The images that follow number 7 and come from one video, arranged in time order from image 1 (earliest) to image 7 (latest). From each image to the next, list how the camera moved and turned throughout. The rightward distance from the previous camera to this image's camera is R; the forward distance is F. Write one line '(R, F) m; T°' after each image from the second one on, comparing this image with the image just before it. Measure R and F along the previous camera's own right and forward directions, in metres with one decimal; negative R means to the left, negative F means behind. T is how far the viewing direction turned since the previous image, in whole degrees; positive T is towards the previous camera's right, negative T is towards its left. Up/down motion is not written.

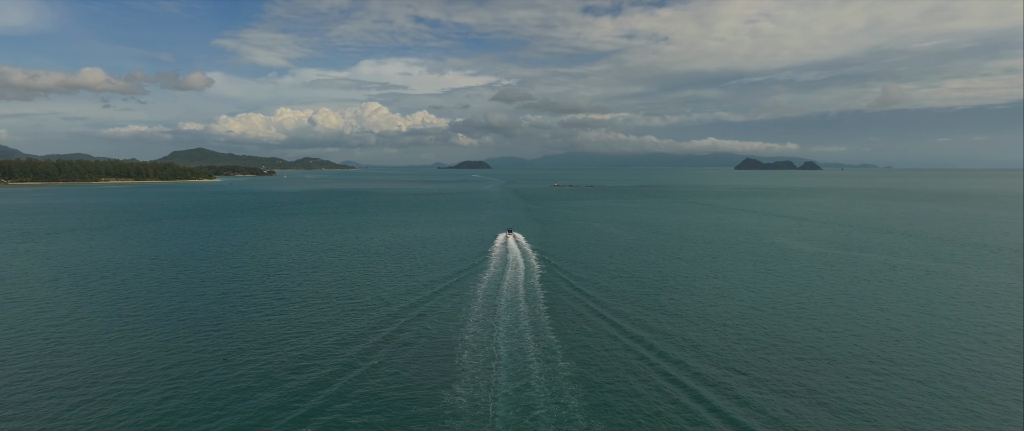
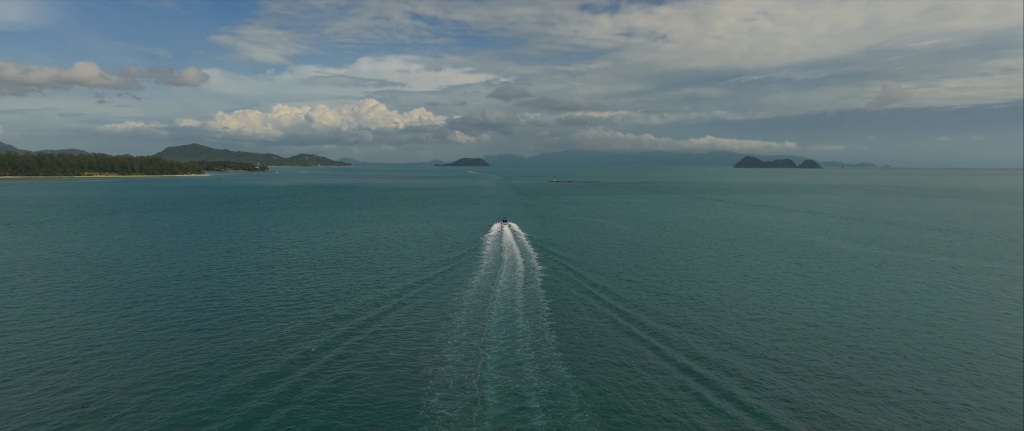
(+0.2, +6.3) m; 0°
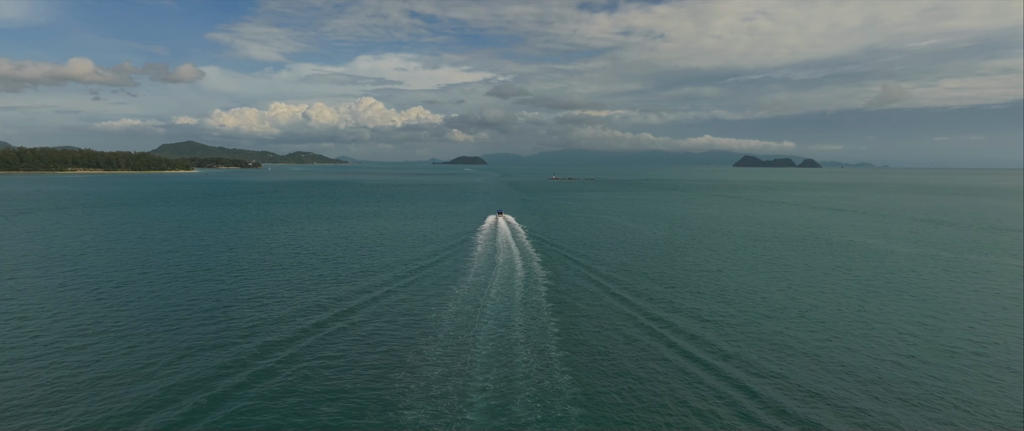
(+0.1, +5.9) m; 0°
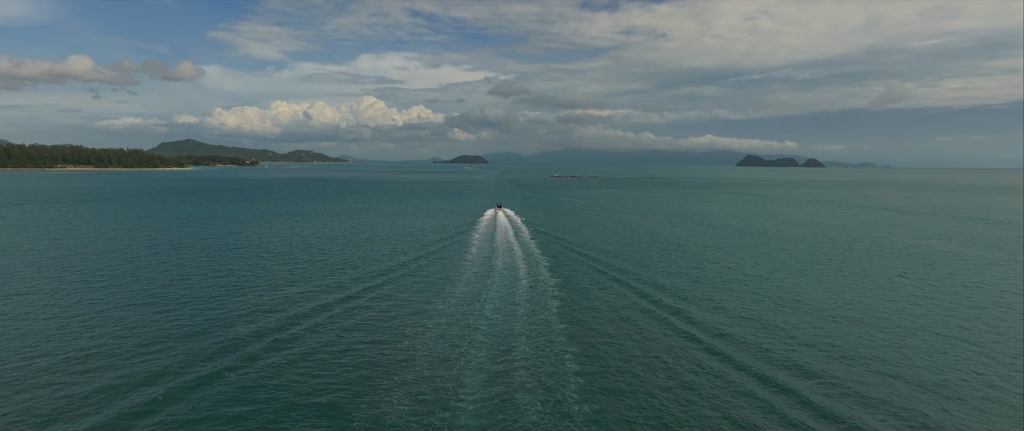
(0.0, +5.0) m; 0°
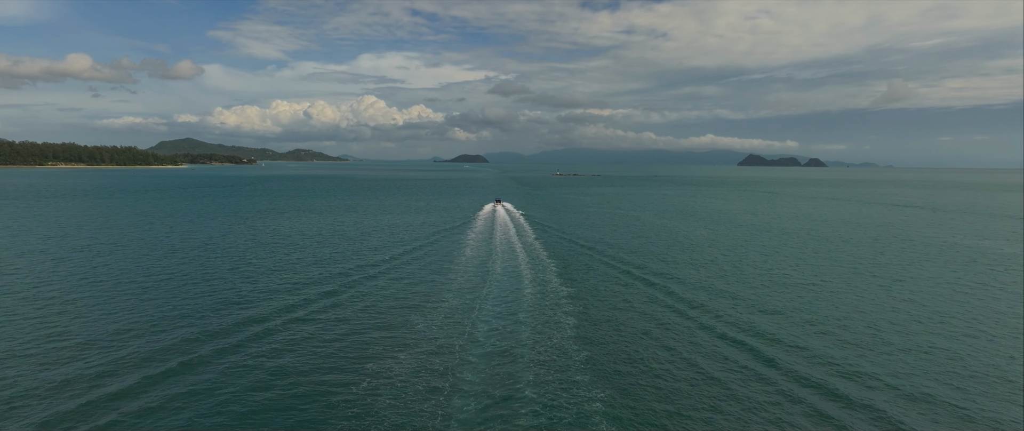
(-0.1, +4.0) m; 0°
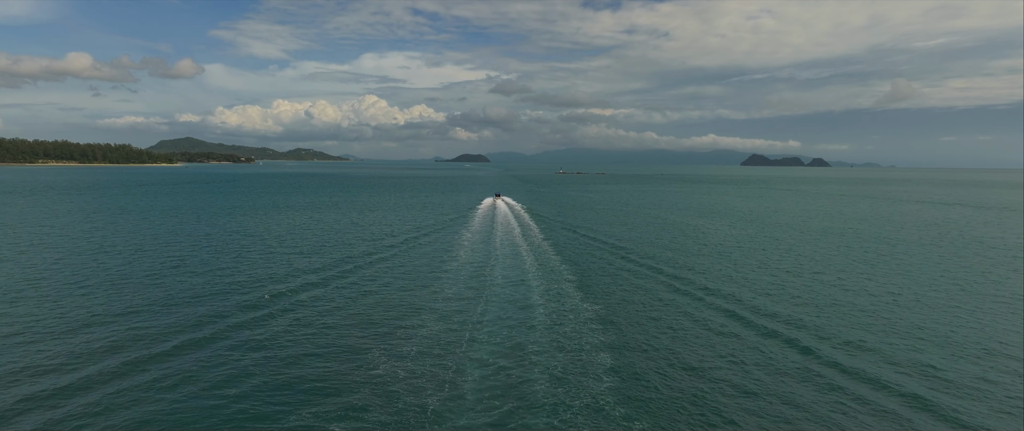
(-0.1, +4.4) m; 0°
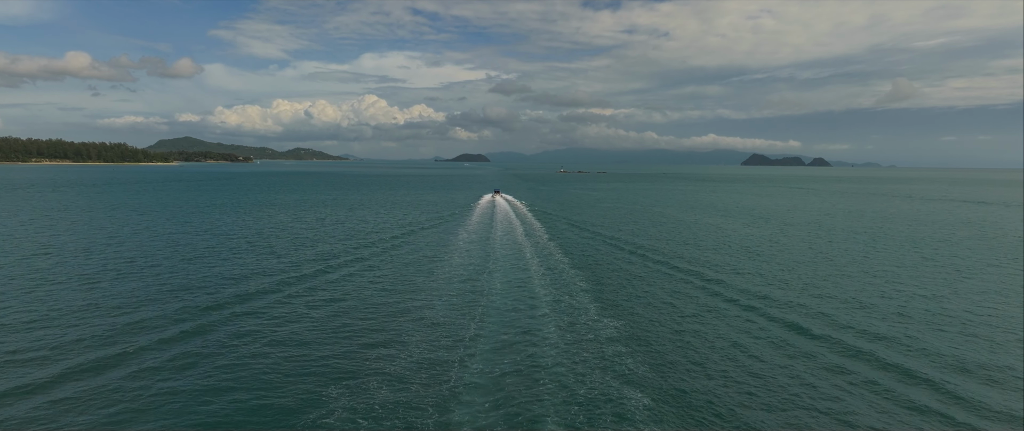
(-0.1, +2.4) m; 0°
